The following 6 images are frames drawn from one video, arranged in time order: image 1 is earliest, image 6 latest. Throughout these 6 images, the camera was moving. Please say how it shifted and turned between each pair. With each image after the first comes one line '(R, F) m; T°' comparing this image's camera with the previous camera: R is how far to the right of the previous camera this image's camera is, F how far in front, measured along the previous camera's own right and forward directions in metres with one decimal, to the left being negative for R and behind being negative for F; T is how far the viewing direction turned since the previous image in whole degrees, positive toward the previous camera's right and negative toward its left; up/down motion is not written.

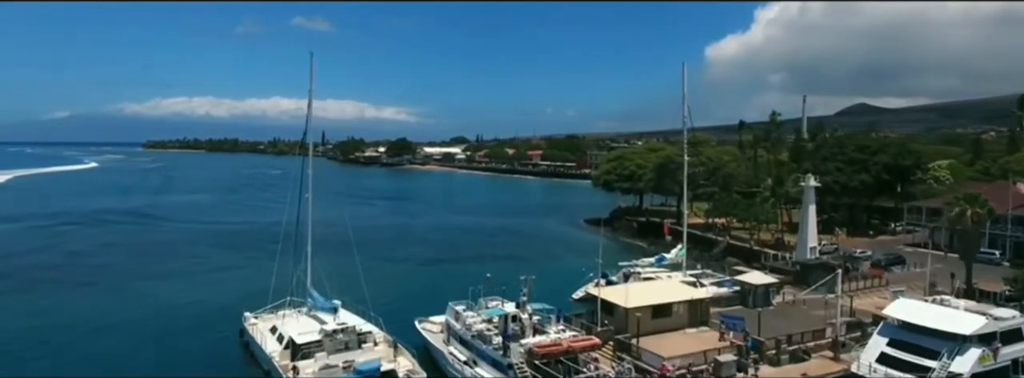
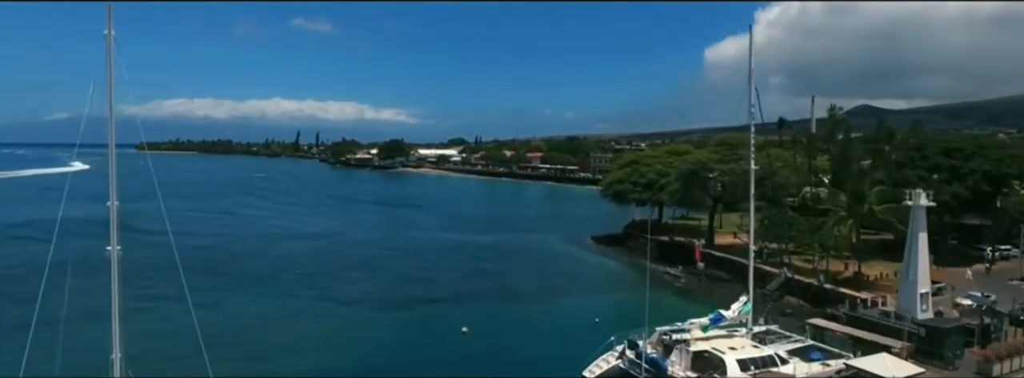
(+0.3, +7.4) m; 0°
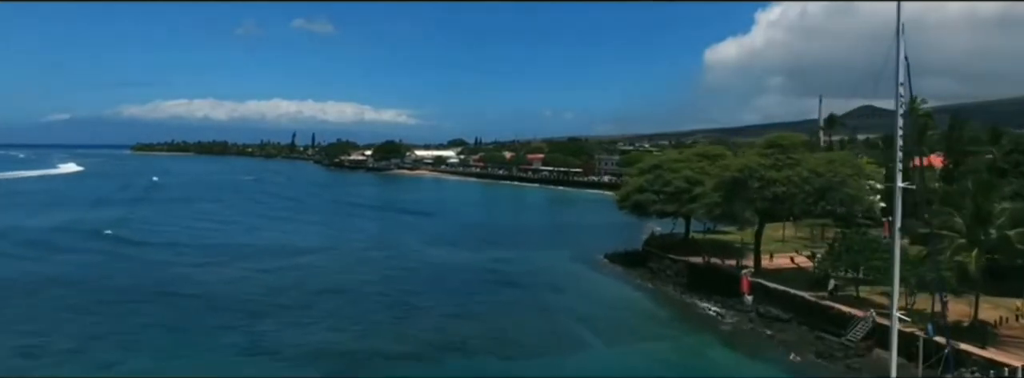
(0.0, +5.8) m; 0°
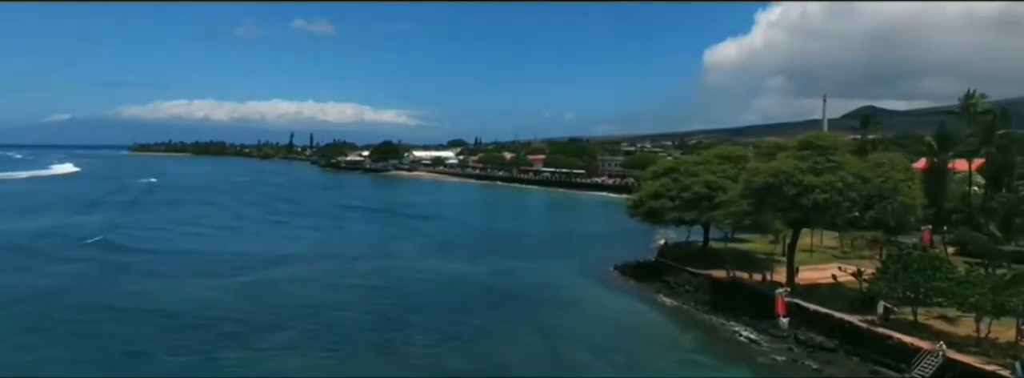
(0.0, +2.8) m; 0°
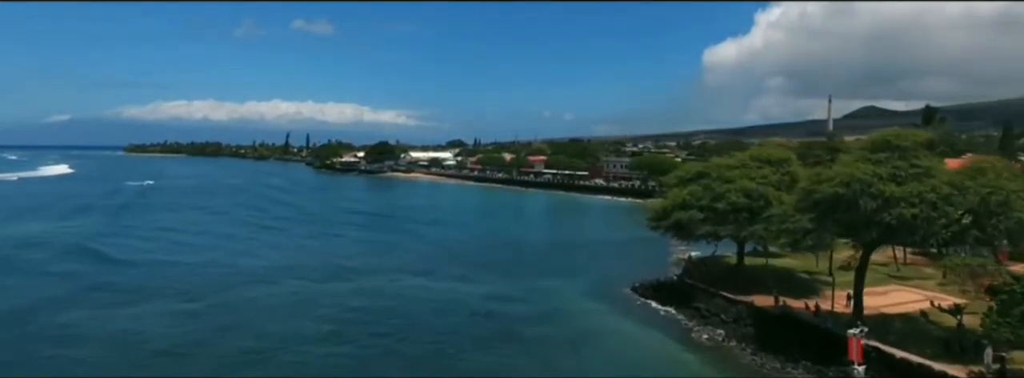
(0.0, +4.2) m; 0°
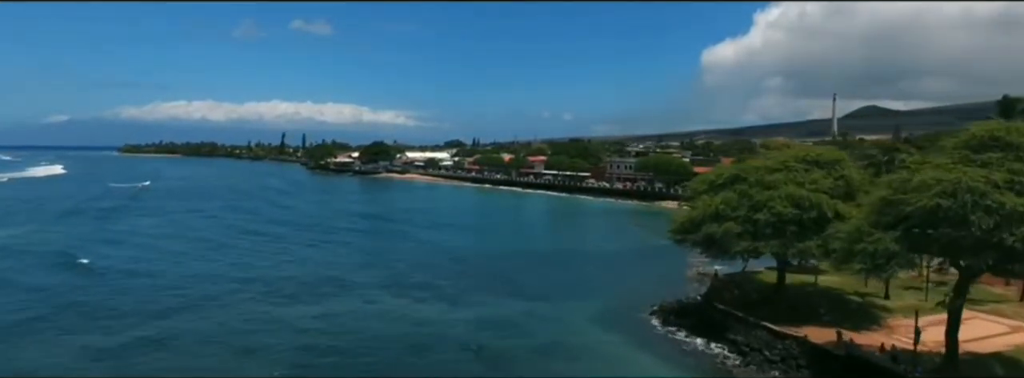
(+0.1, +3.9) m; 0°
